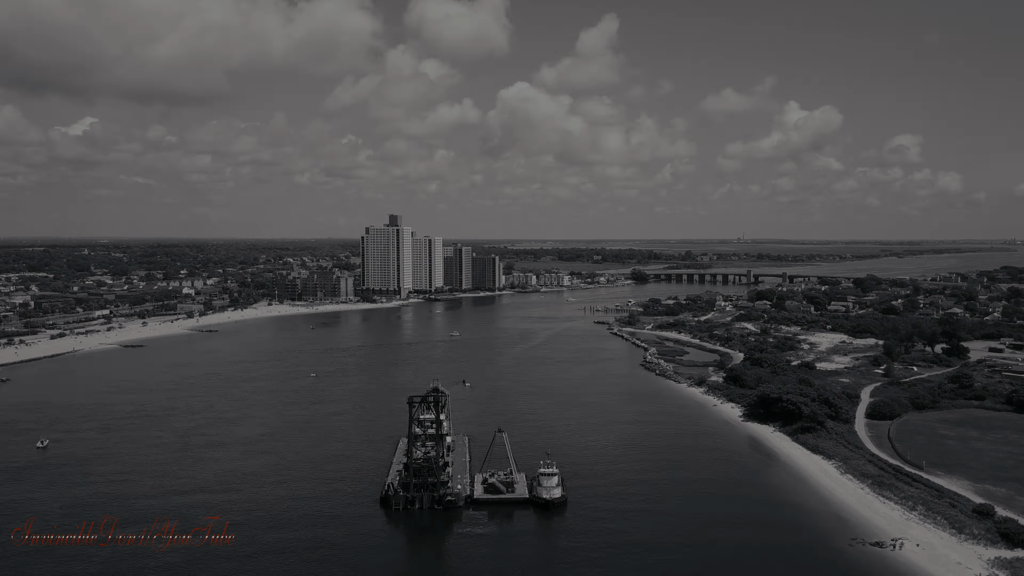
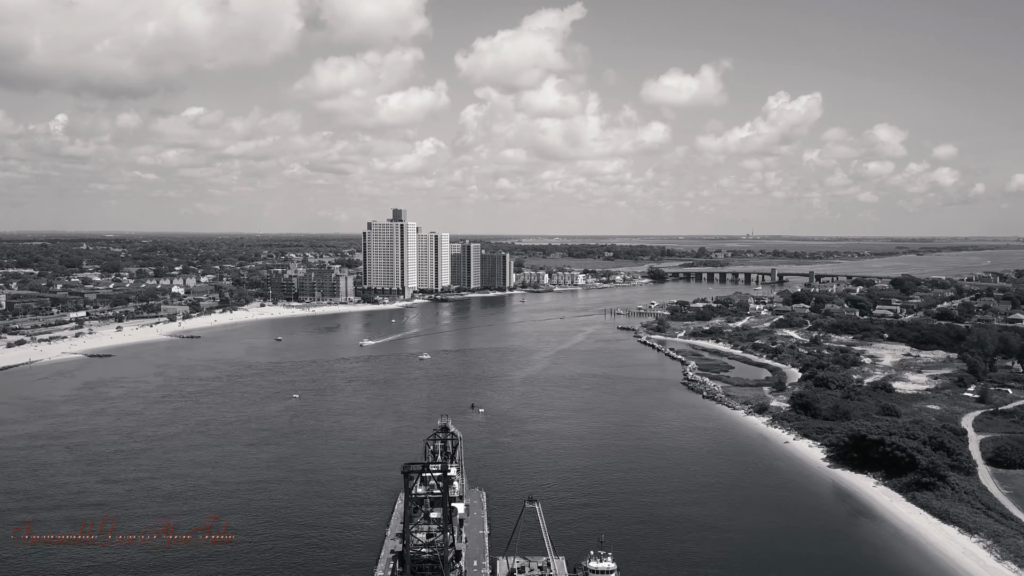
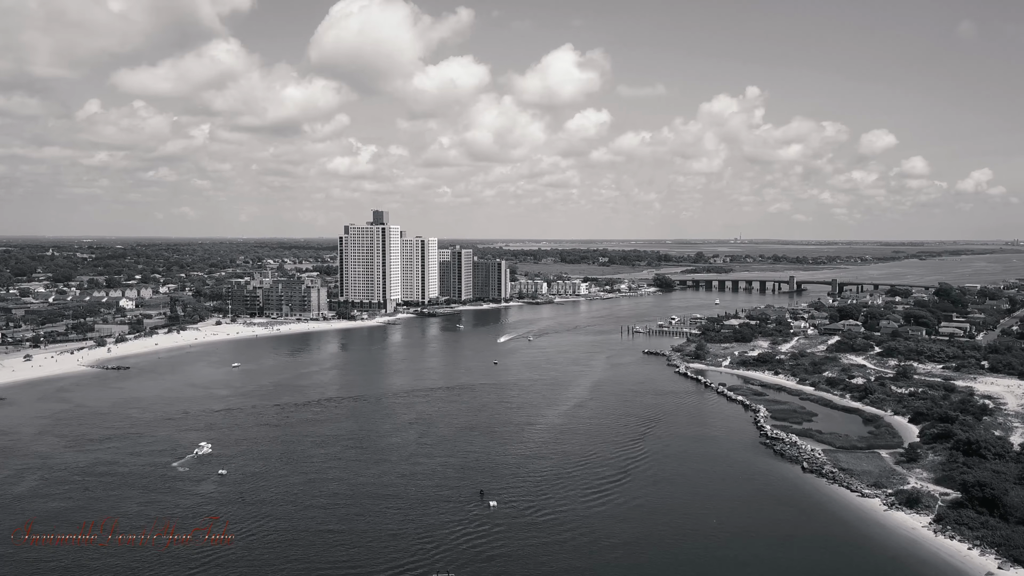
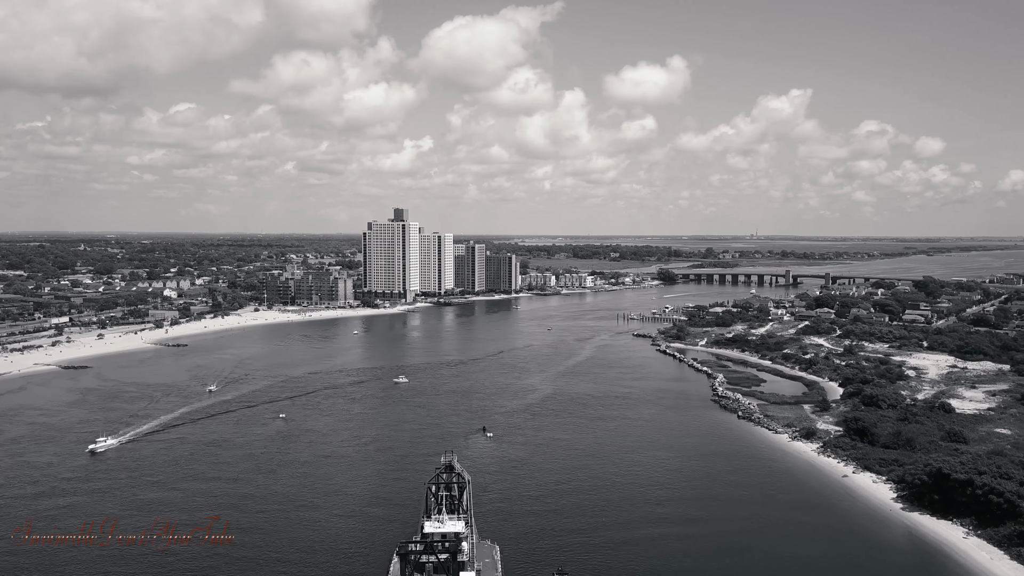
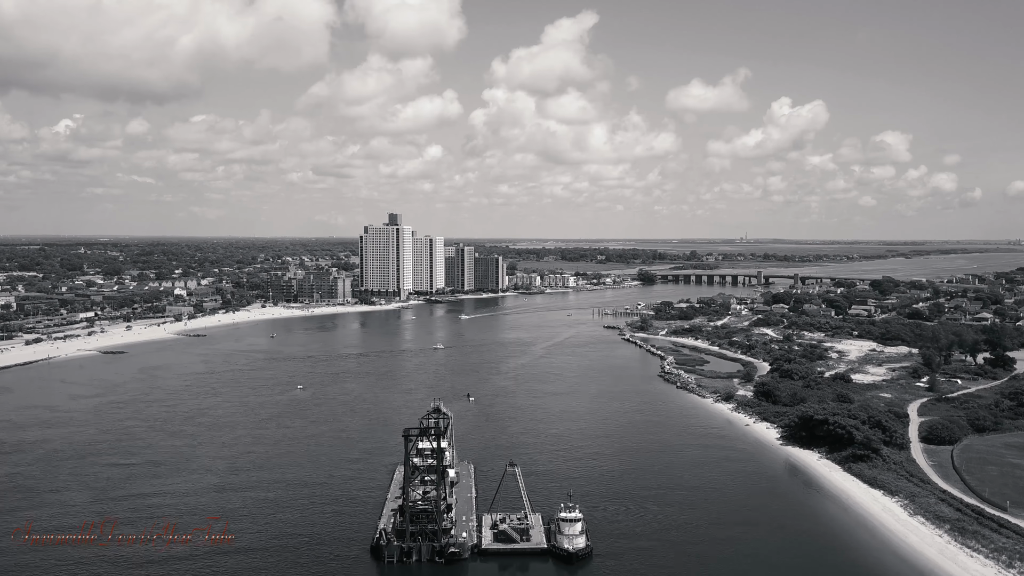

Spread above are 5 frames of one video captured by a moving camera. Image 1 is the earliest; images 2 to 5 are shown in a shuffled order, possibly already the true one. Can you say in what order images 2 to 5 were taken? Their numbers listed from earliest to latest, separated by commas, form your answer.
5, 2, 4, 3
